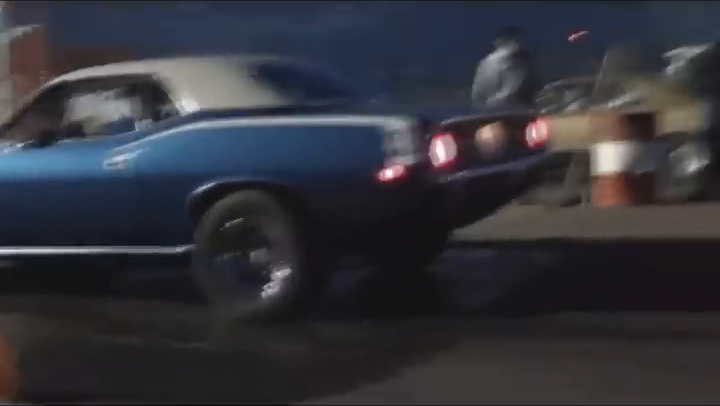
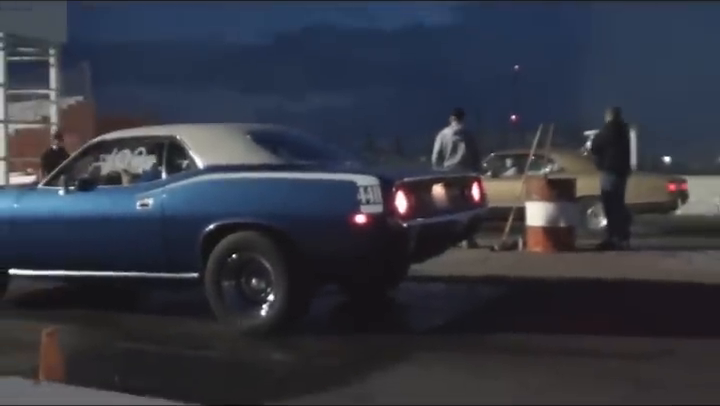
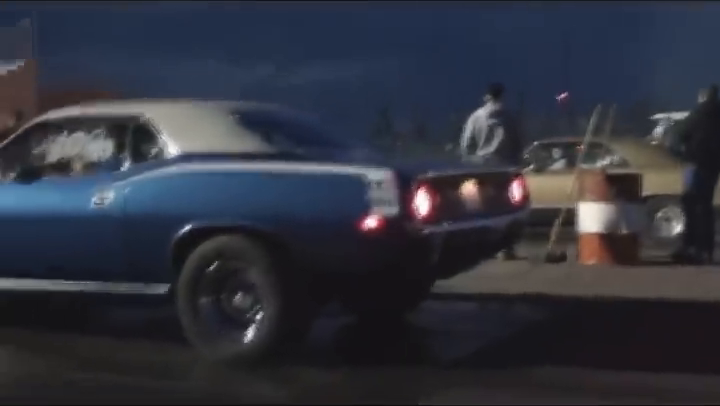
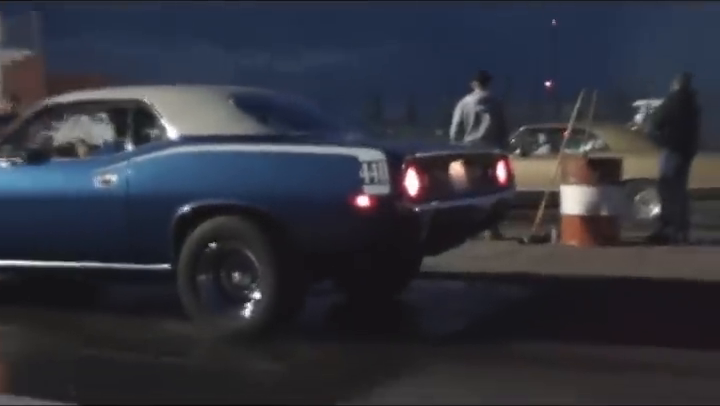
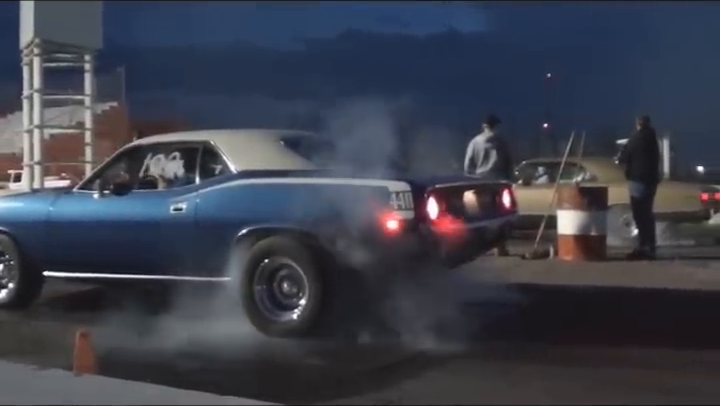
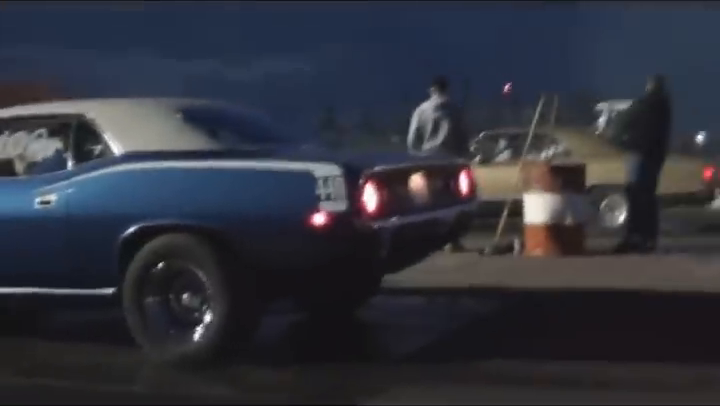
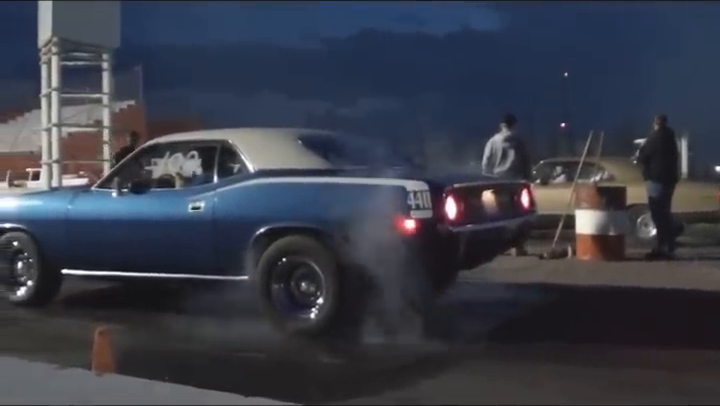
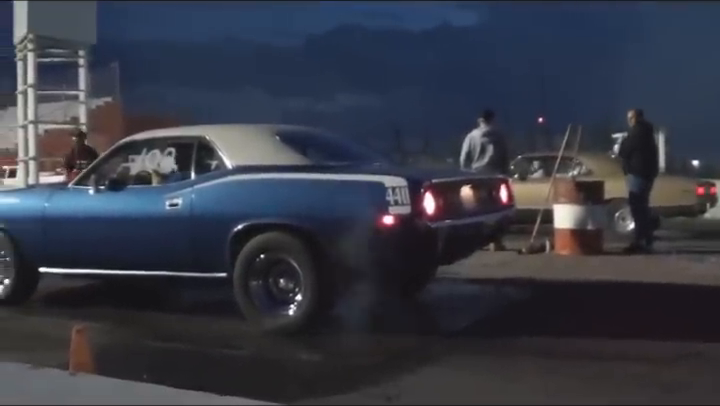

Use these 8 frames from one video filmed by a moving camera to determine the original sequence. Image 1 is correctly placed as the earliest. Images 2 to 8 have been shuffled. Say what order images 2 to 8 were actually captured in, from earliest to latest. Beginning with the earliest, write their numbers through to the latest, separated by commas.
6, 3, 4, 2, 8, 7, 5
